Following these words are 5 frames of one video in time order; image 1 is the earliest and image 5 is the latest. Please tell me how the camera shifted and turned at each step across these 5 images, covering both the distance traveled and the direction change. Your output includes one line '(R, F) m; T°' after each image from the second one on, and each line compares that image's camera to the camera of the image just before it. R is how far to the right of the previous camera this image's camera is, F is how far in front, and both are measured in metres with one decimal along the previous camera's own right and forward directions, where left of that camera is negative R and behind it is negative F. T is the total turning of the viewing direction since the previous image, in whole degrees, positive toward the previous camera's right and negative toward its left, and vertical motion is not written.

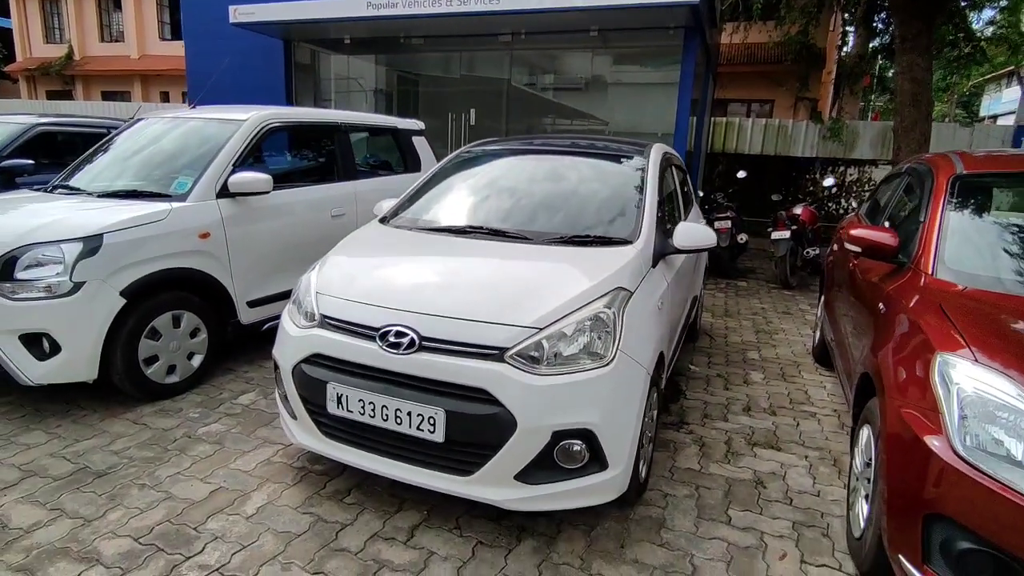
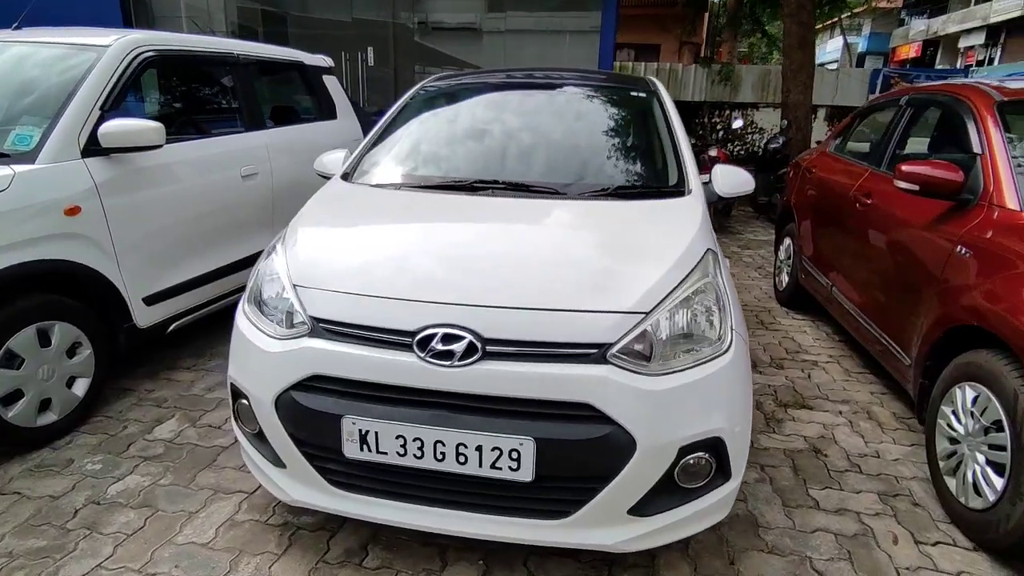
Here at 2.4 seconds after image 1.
(-0.6, +0.7) m; +12°
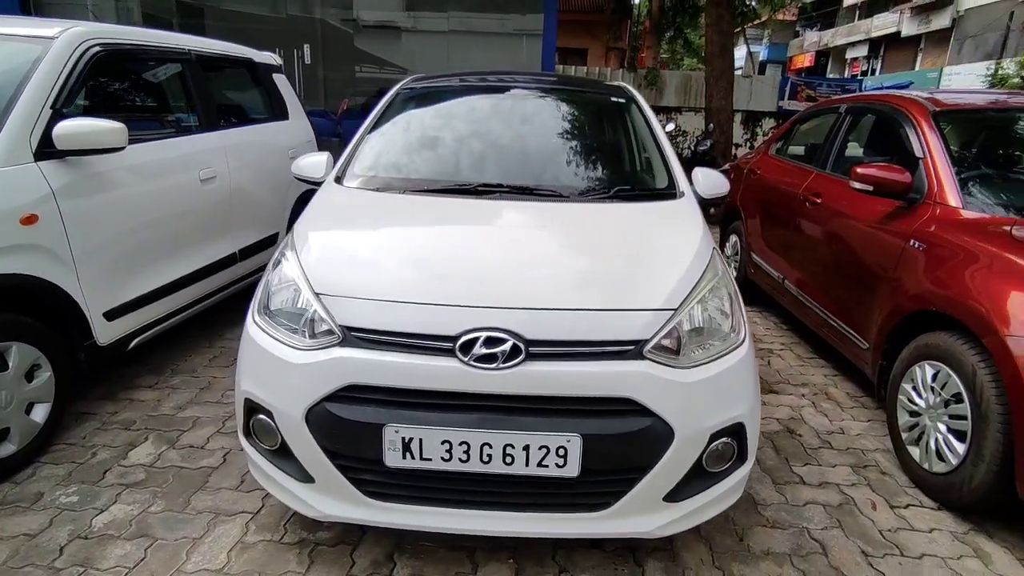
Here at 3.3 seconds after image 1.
(-0.3, 0.0) m; +8°
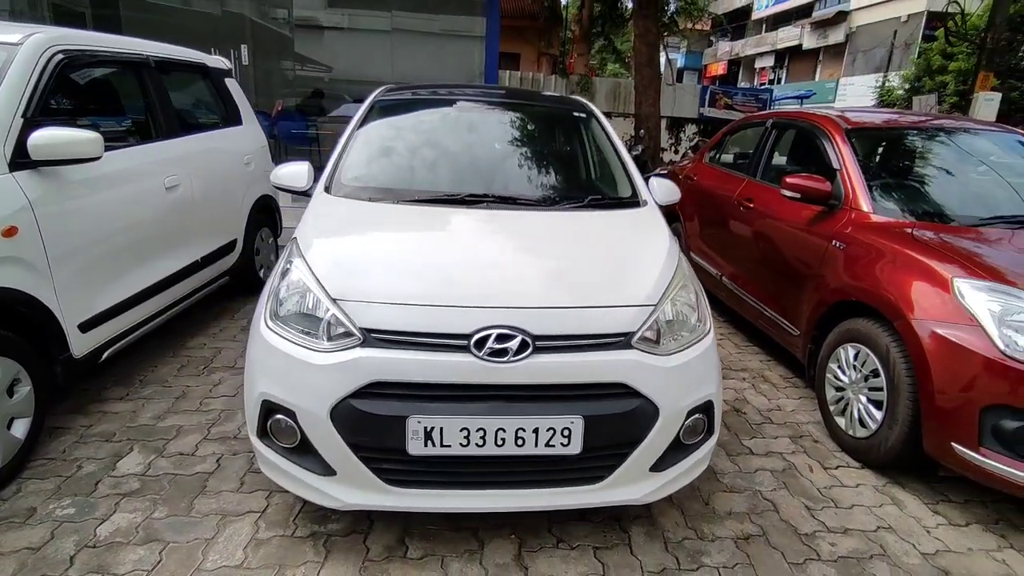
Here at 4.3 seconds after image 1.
(-0.3, -0.2) m; +7°
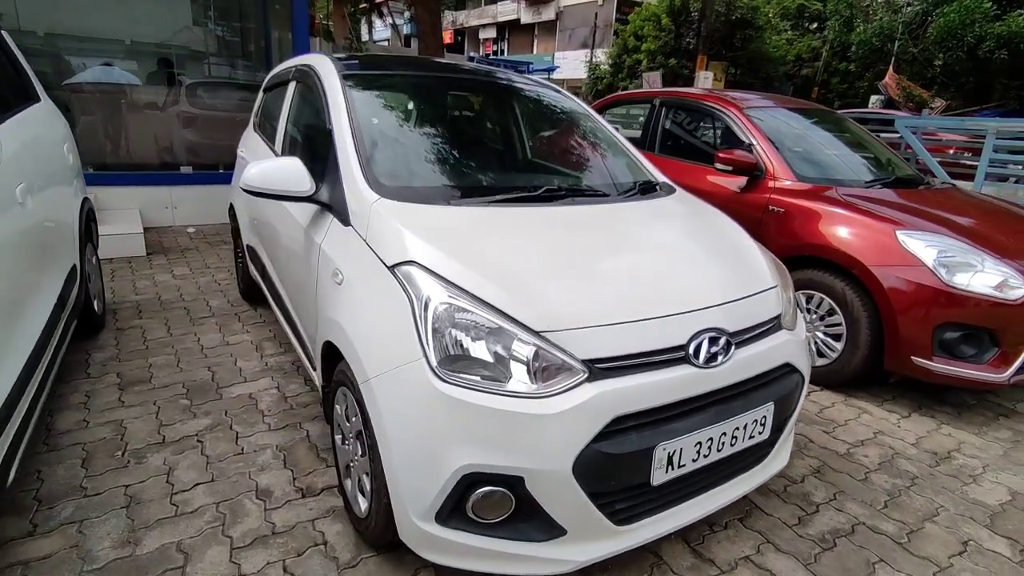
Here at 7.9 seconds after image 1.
(-1.3, +0.5) m; +26°
